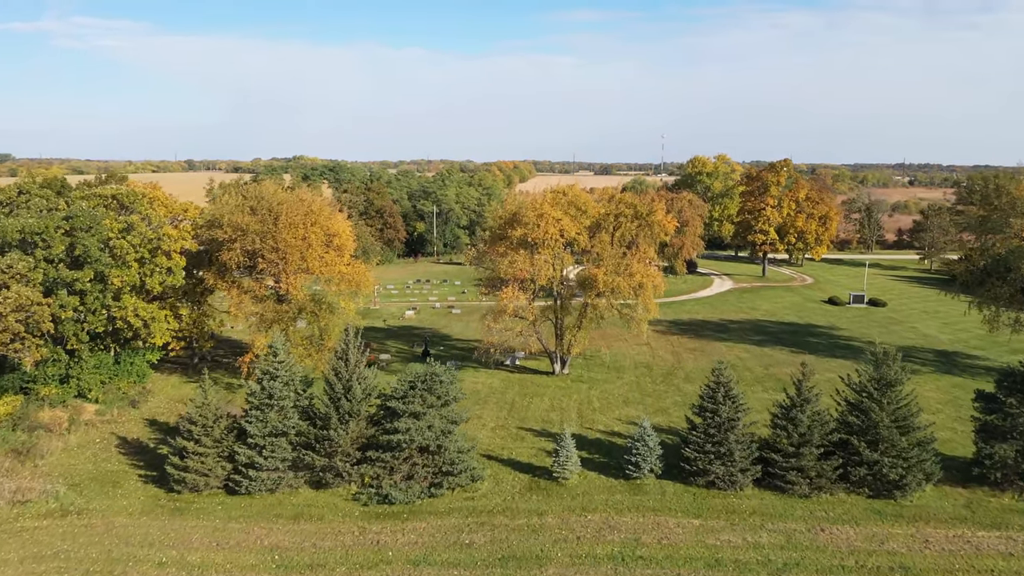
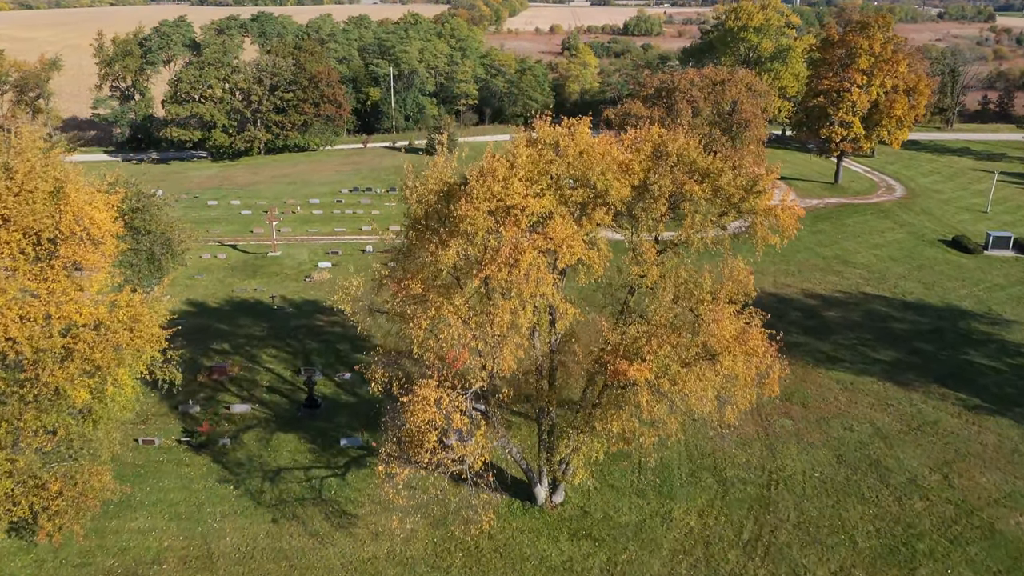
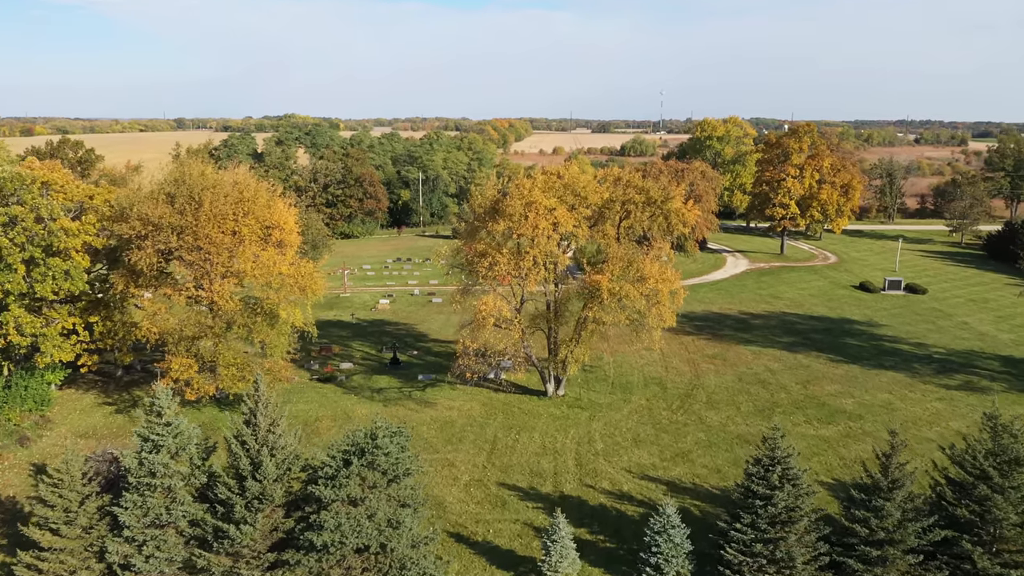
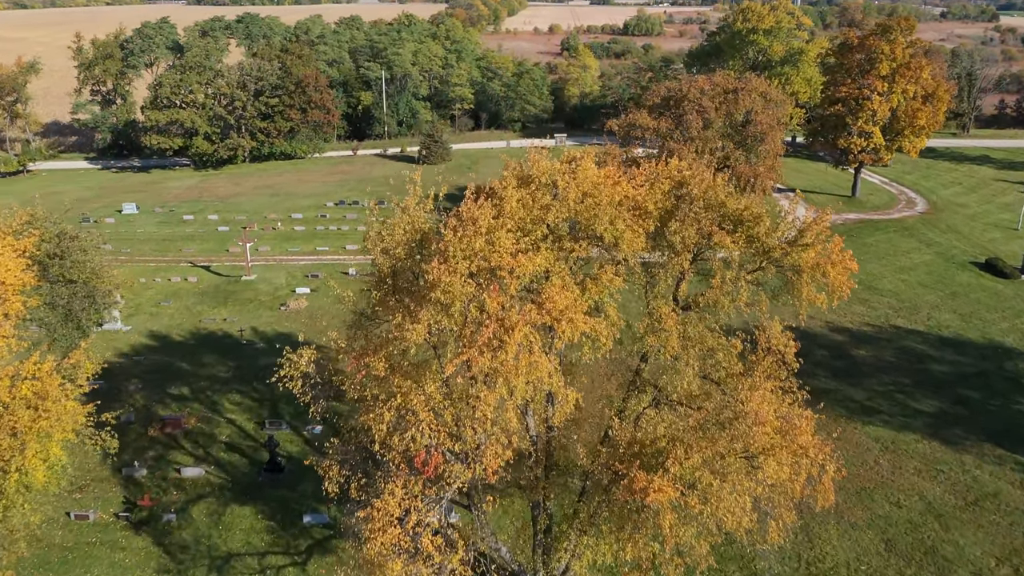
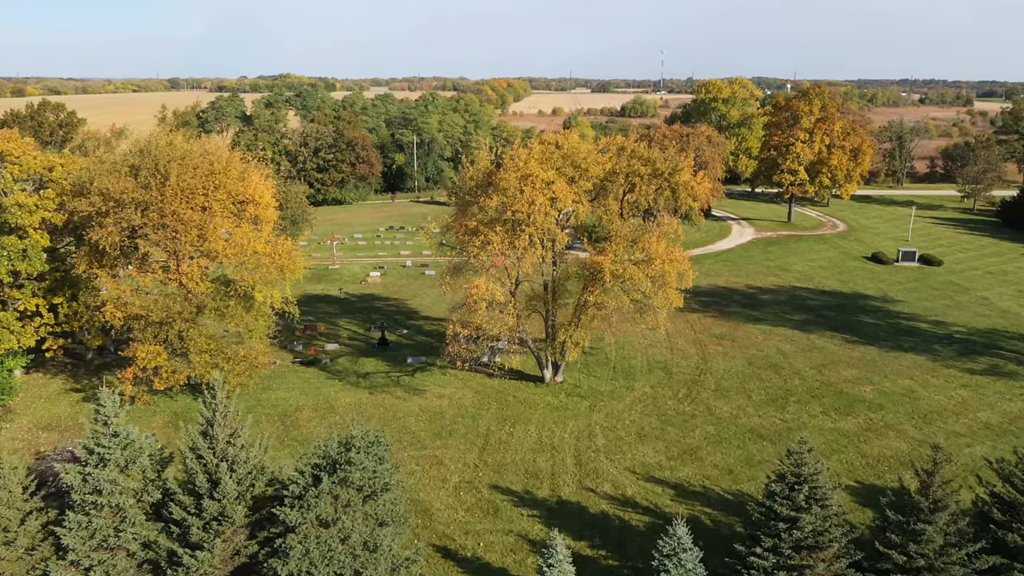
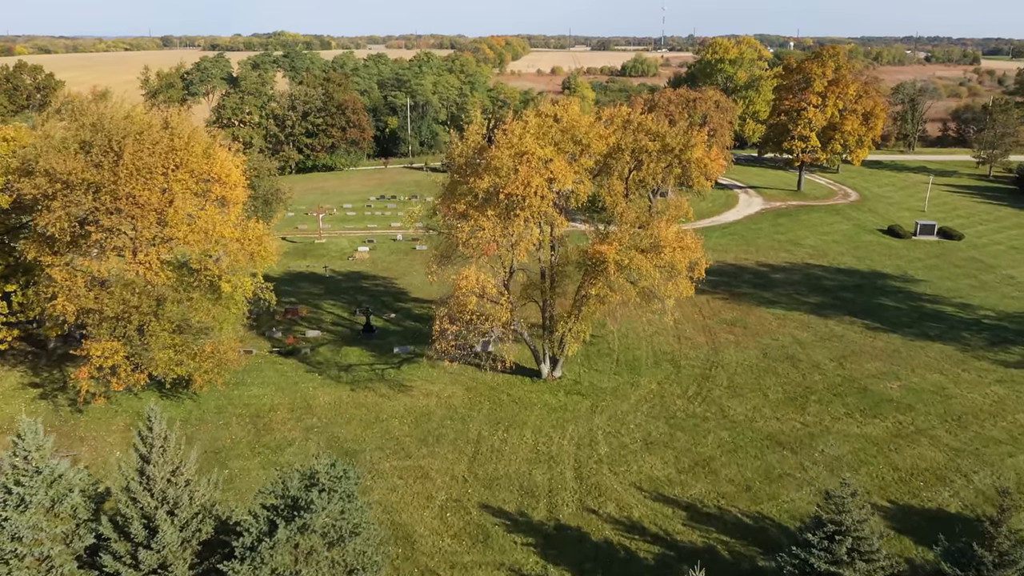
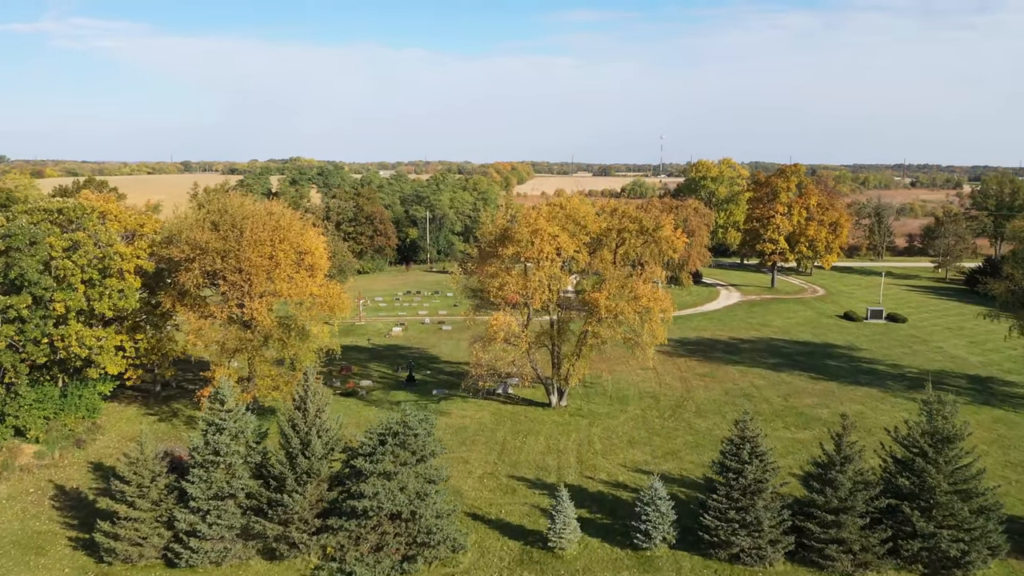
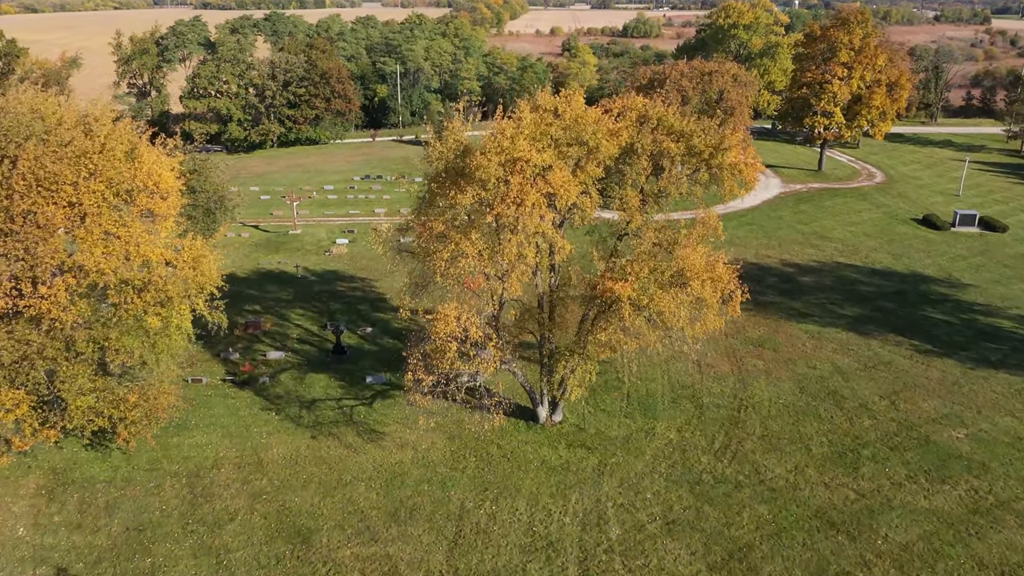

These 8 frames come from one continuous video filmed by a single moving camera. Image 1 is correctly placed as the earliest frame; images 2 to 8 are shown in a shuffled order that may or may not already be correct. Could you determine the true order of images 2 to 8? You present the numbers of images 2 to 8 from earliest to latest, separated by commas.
7, 3, 5, 6, 8, 2, 4
